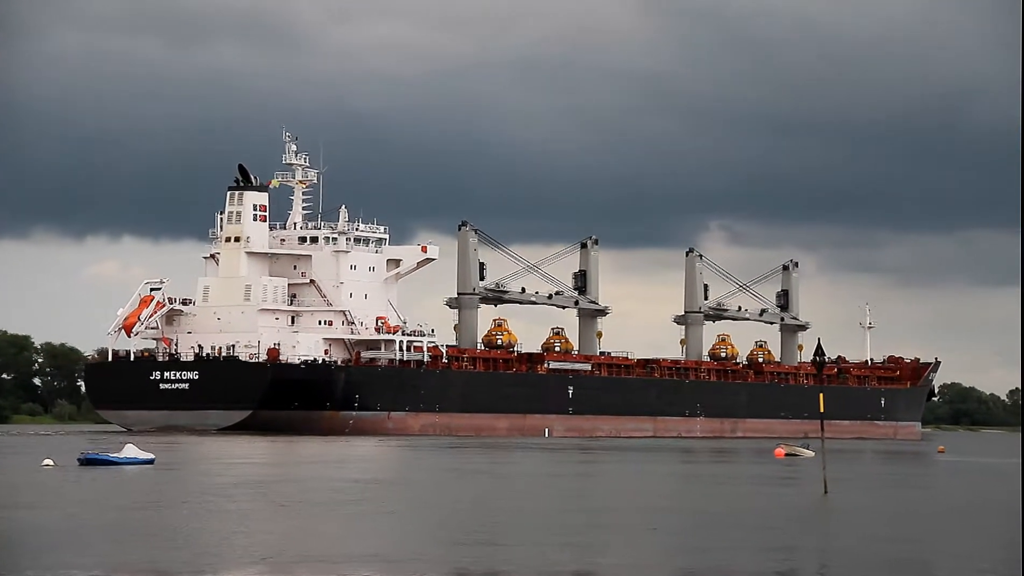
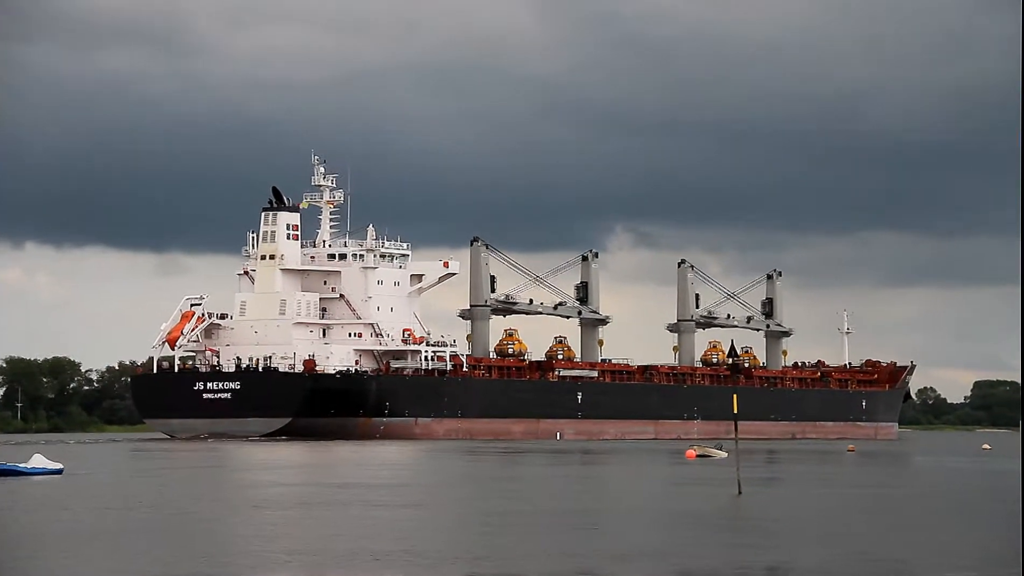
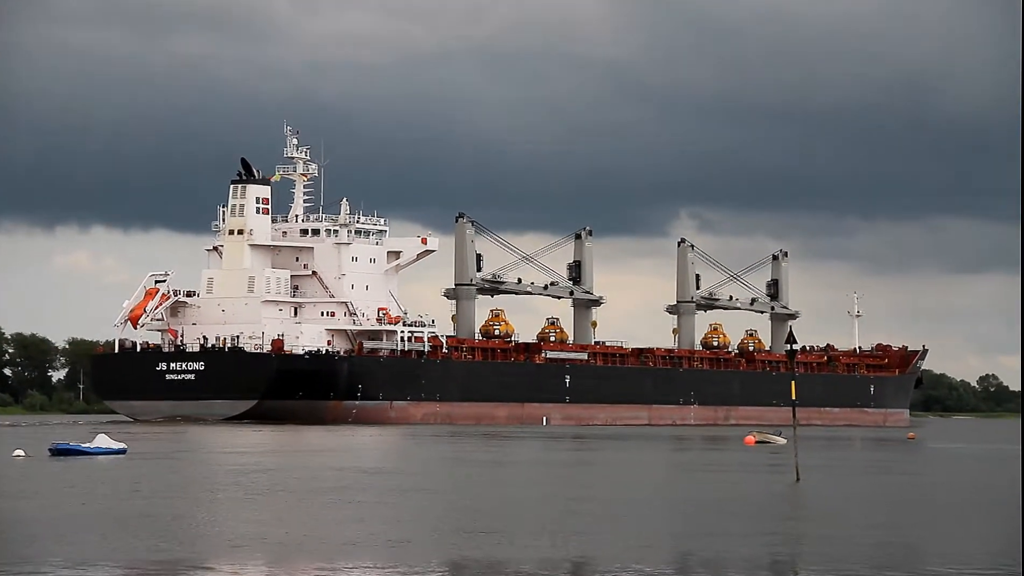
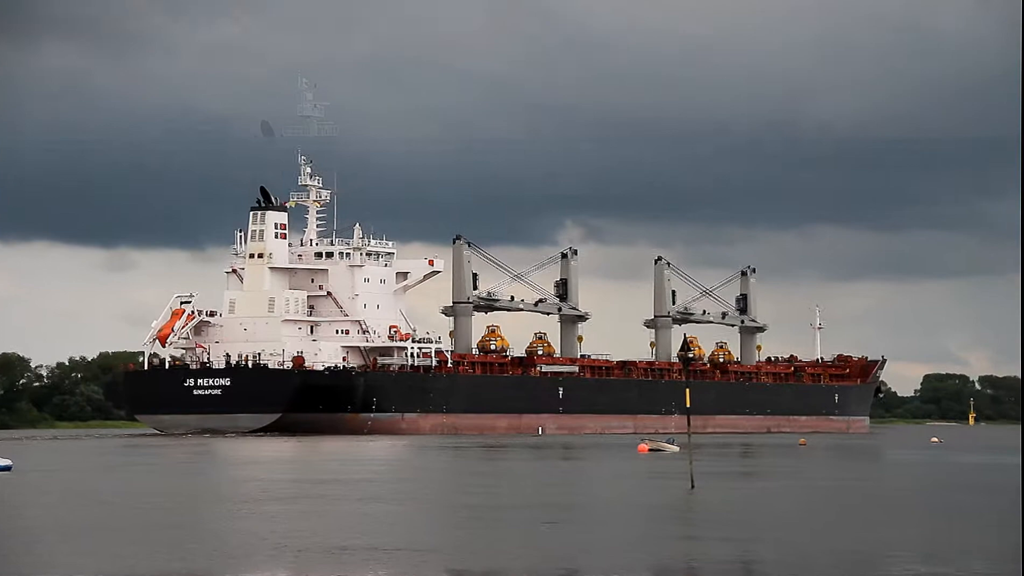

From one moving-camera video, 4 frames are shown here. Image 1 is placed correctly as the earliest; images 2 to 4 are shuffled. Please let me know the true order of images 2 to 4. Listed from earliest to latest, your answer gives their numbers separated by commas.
3, 2, 4
